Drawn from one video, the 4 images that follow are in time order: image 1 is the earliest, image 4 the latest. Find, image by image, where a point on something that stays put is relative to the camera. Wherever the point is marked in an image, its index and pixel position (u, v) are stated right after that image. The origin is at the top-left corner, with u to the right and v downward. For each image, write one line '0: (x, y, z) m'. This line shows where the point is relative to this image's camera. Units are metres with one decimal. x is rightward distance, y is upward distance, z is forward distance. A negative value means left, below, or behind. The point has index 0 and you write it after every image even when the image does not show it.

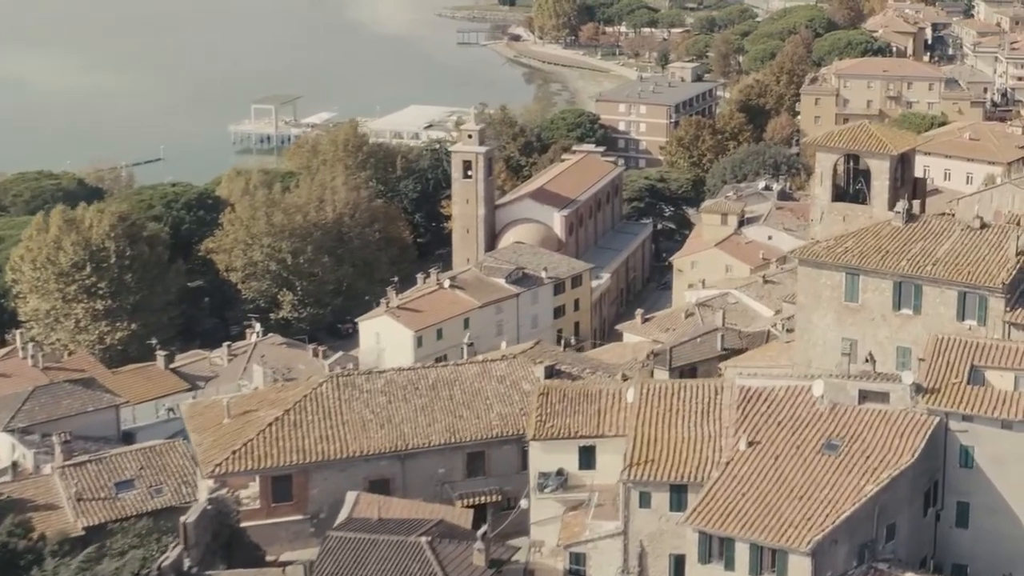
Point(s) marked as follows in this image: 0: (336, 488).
0: (-2.0, -2.3, +20.0) m
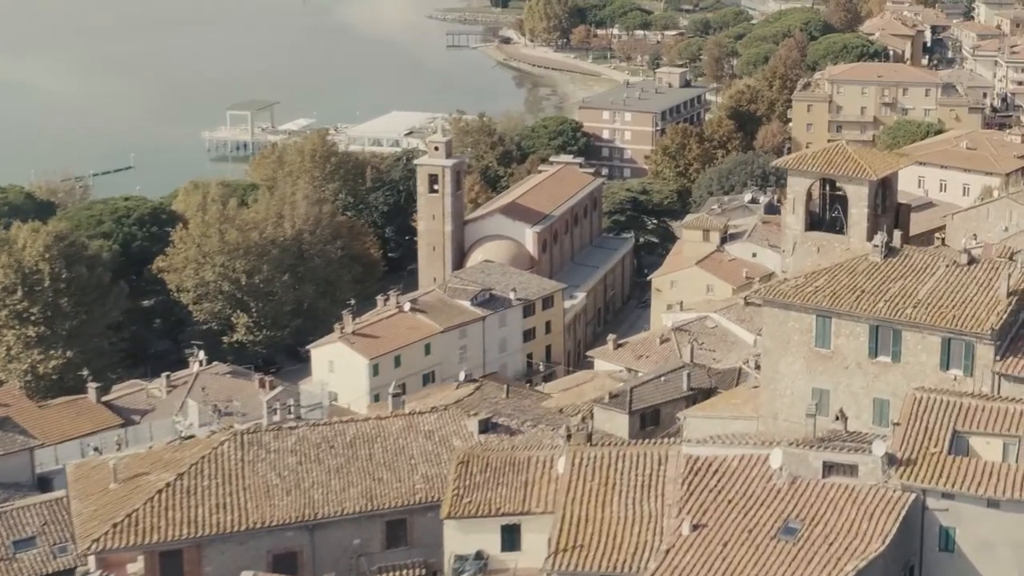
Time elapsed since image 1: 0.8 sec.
0: (-2.8, -2.8, +17.6) m
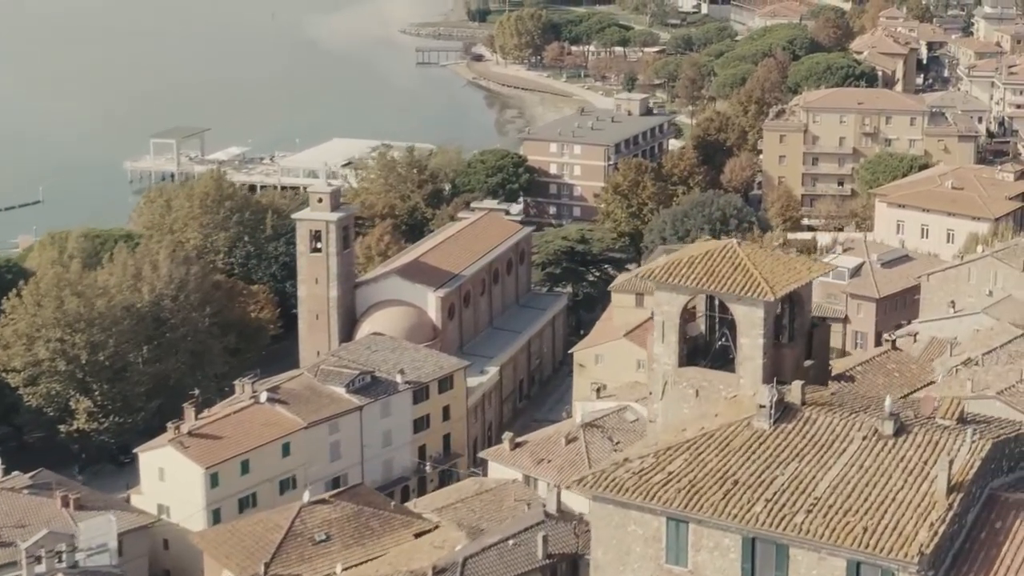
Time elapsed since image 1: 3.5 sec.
0: (-5.1, -4.2, +11.3) m
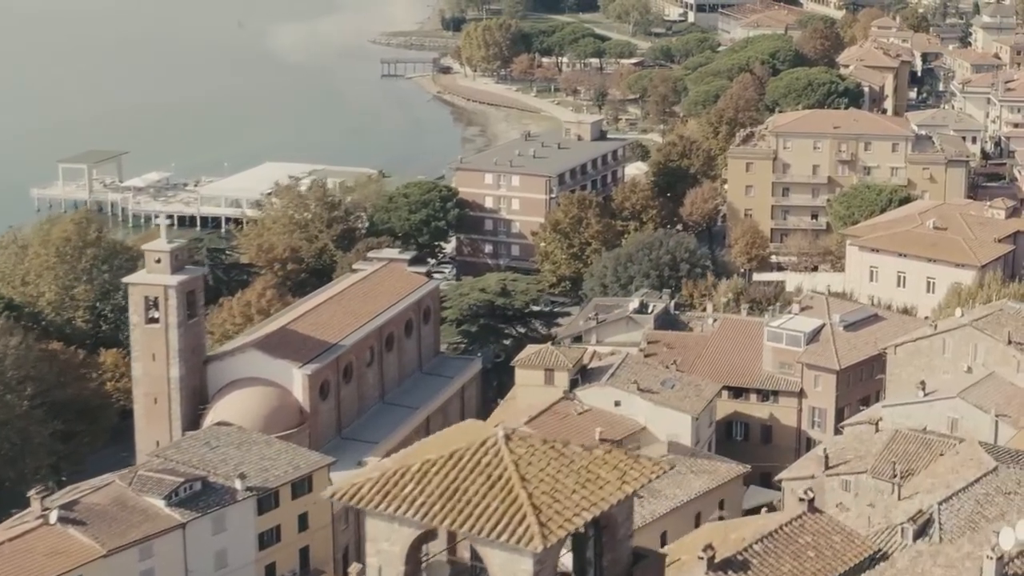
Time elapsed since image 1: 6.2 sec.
0: (-7.3, -5.5, +5.1) m
